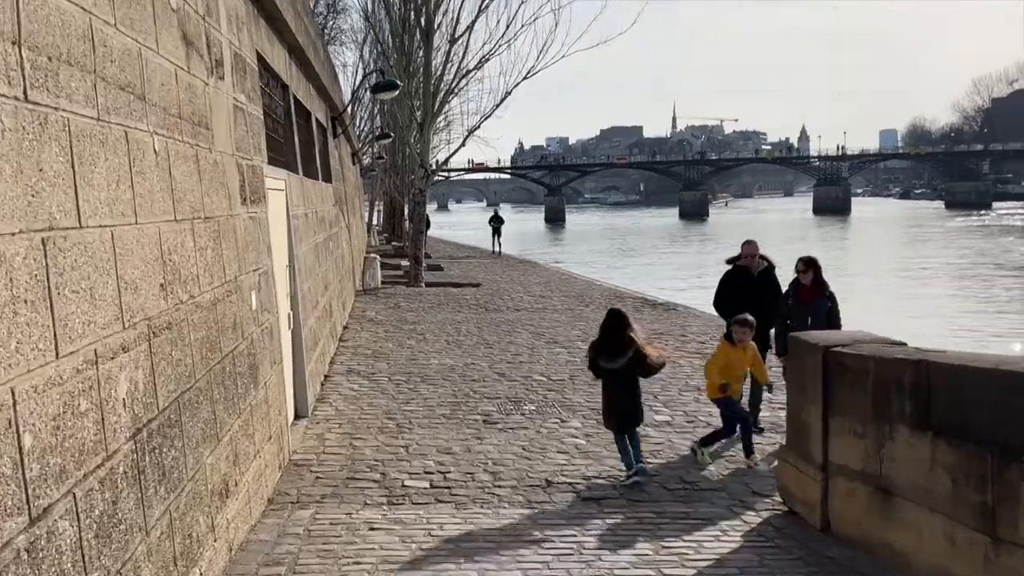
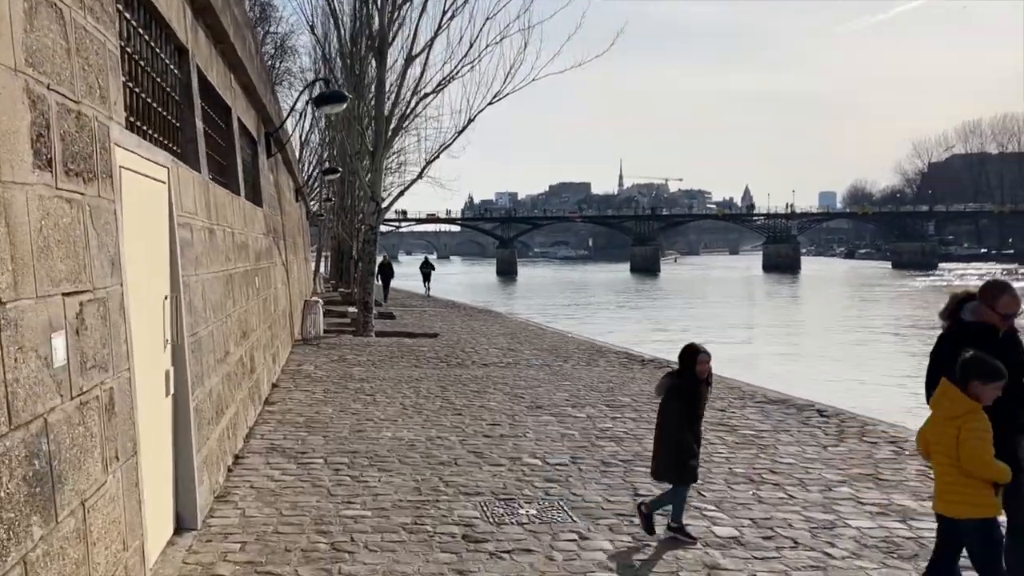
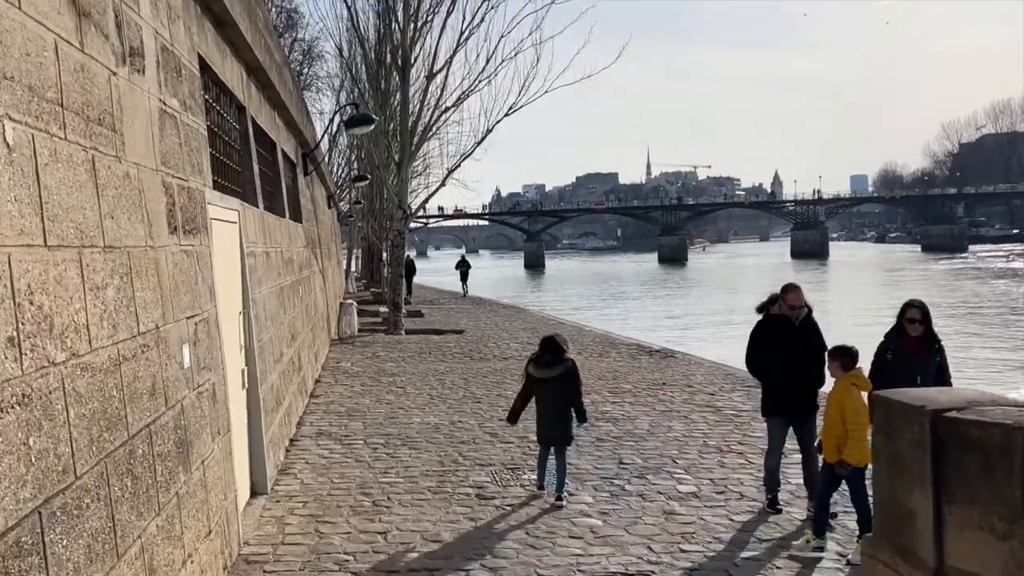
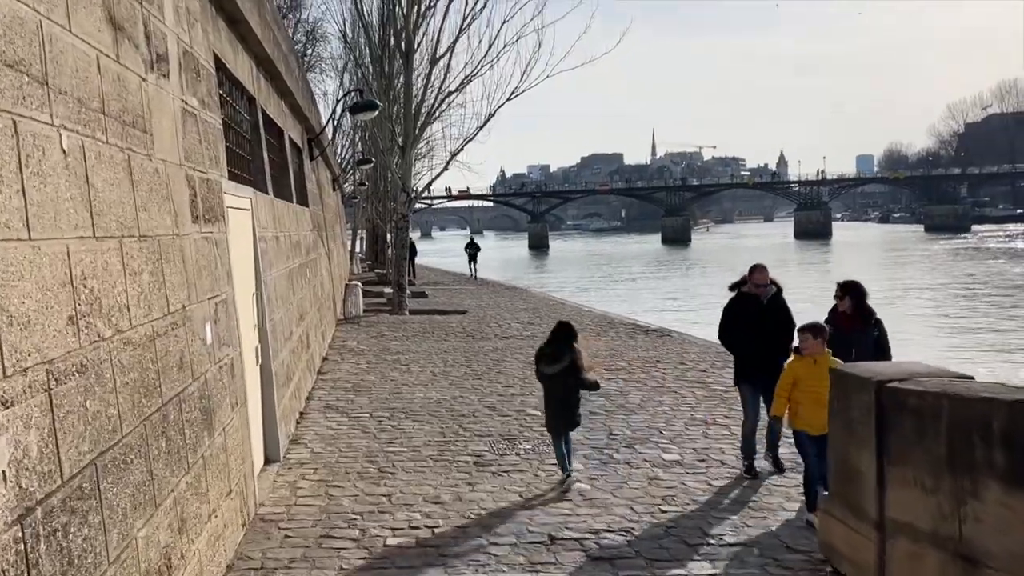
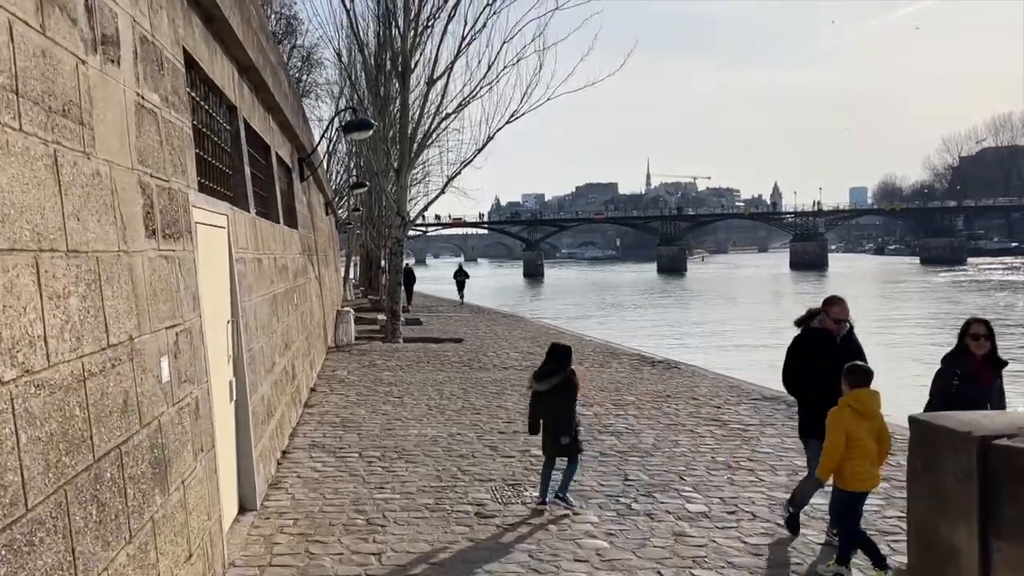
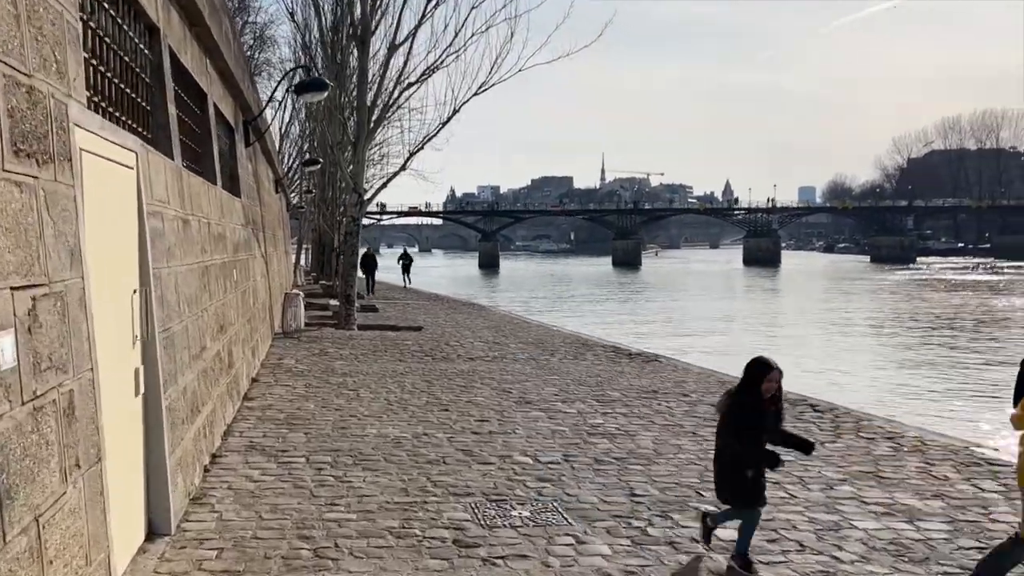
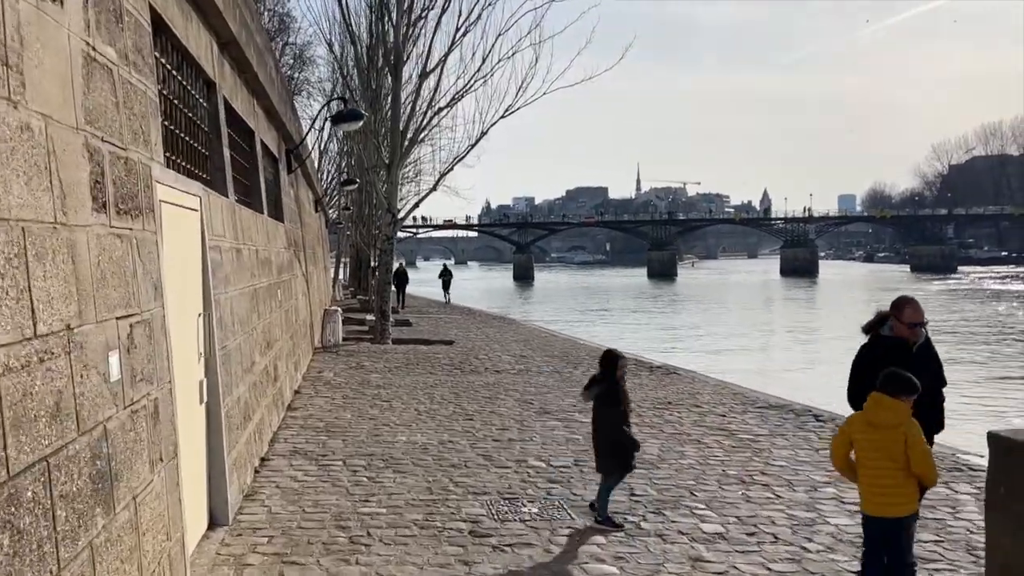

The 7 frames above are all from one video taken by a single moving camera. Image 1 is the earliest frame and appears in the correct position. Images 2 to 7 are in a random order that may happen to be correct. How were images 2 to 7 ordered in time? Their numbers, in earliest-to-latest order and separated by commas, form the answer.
4, 3, 5, 7, 2, 6
